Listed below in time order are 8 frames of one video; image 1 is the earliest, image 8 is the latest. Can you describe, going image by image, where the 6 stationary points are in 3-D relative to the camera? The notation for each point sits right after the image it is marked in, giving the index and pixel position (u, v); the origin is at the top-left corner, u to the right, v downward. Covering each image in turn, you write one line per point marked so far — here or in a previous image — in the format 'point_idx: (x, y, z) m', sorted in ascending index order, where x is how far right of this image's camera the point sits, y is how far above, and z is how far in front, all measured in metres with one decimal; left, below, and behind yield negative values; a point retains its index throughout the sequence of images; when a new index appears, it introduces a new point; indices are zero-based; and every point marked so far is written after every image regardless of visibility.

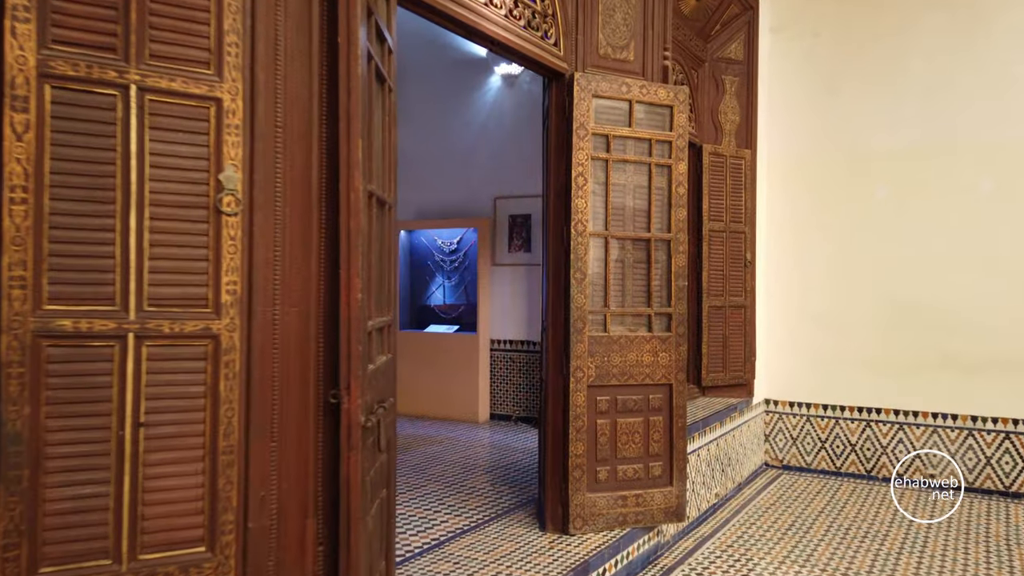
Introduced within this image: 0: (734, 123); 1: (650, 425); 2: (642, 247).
0: (+1.4, +1.0, +4.8) m
1: (+0.6, -0.6, +3.5) m
2: (+0.6, +0.2, +3.5) m
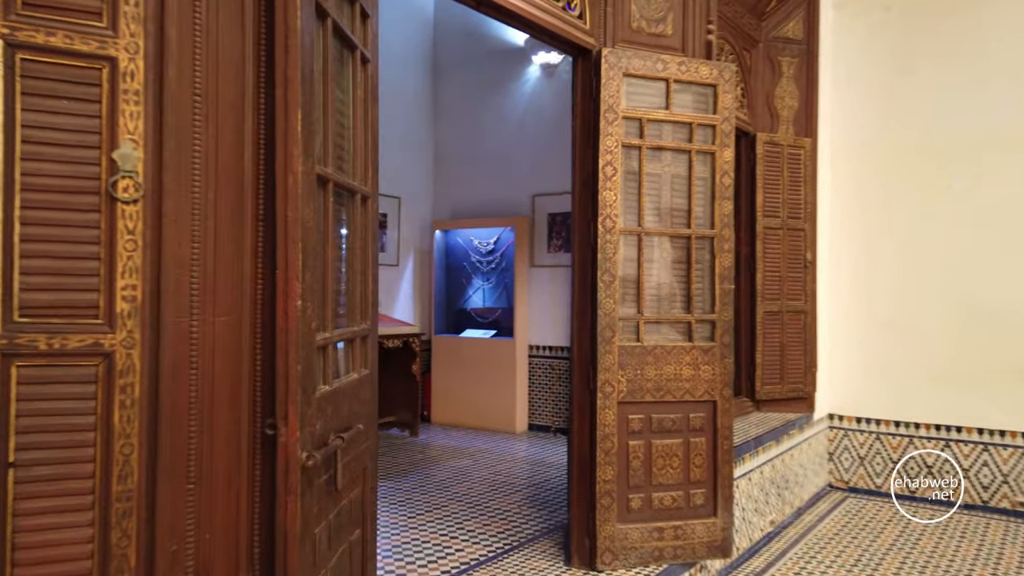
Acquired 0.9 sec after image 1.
0: (+1.6, +1.0, +4.4) m
1: (+0.7, -0.6, +3.1) m
2: (+0.7, +0.2, +3.1) m
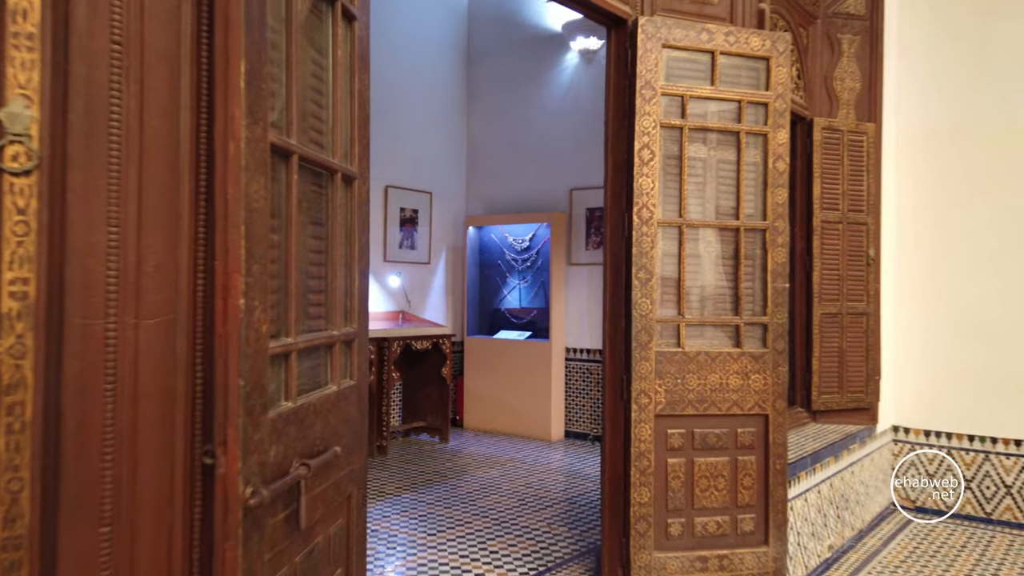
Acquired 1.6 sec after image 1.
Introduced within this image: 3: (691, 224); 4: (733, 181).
0: (+1.8, +1.0, +4.0) m
1: (+0.8, -0.6, +2.7) m
2: (+0.8, +0.2, +2.7) m
3: (+0.6, +0.2, +2.7) m
4: (+0.8, +0.4, +2.8) m
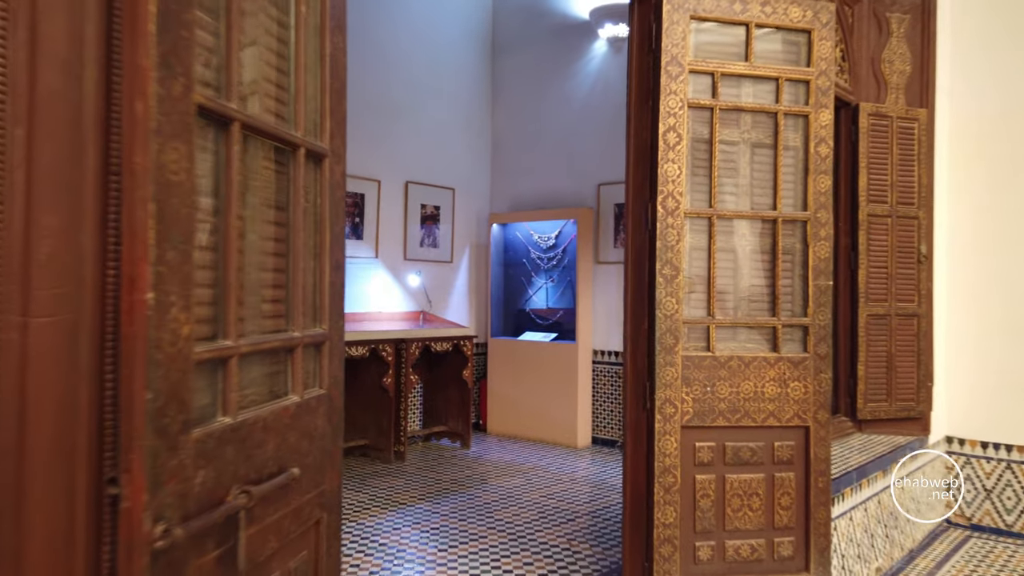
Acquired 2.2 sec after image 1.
0: (+1.9, +1.0, +3.6) m
1: (+0.8, -0.6, +2.4) m
2: (+0.8, +0.2, +2.5) m
3: (+0.7, +0.2, +2.4) m
4: (+0.8, +0.4, +2.5) m
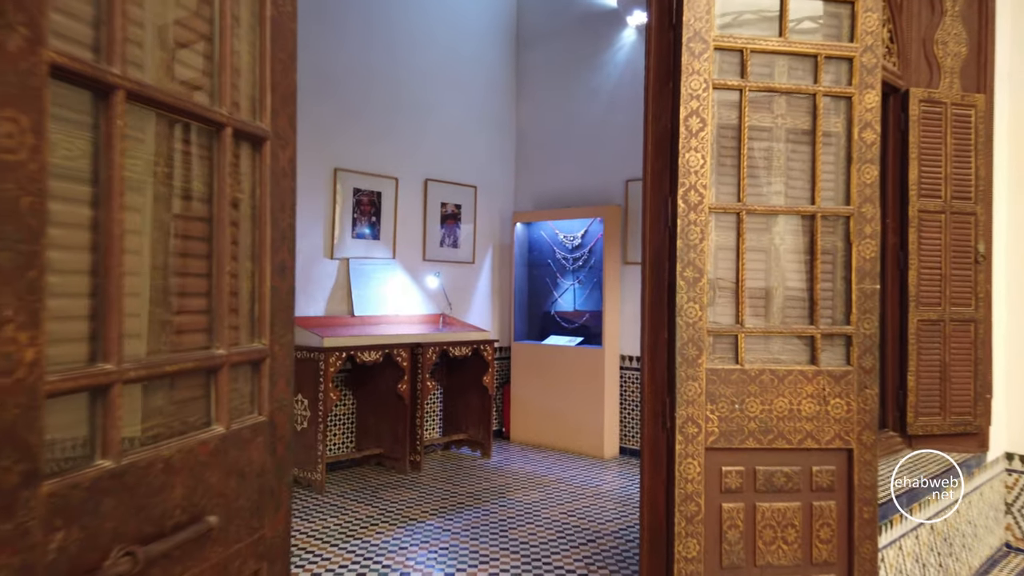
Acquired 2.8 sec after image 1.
0: (+1.9, +1.0, +3.3) m
1: (+0.9, -0.6, +2.2) m
2: (+0.8, +0.2, +2.2) m
3: (+0.7, +0.2, +2.1) m
4: (+0.8, +0.4, +2.2) m
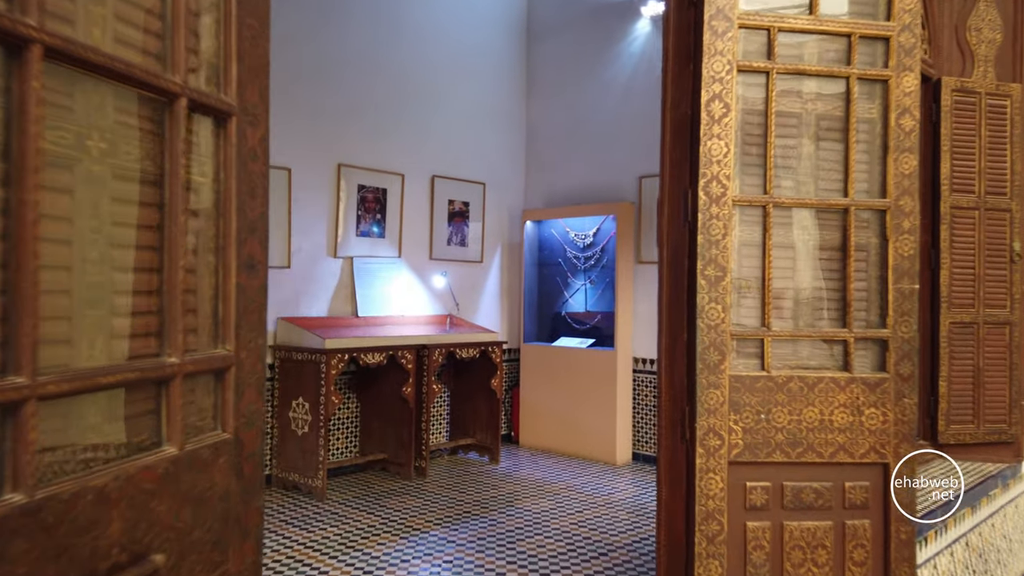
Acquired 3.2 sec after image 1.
0: (+2.0, +1.0, +3.1) m
1: (+0.9, -0.6, +2.0) m
2: (+0.8, +0.2, +2.0) m
3: (+0.7, +0.2, +2.0) m
4: (+0.9, +0.4, +2.0) m
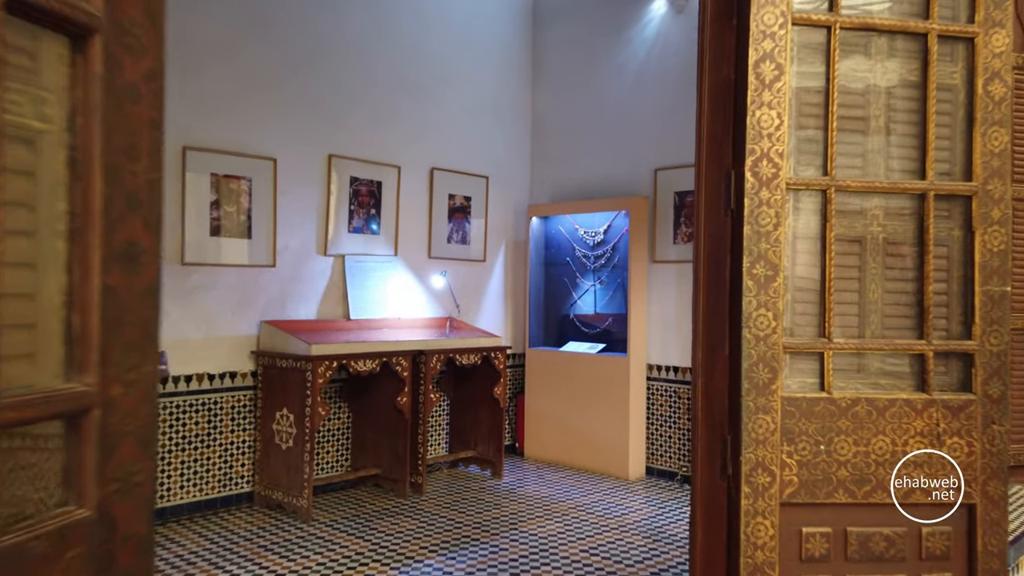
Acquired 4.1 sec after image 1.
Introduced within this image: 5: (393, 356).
0: (+2.0, +1.0, +2.8) m
1: (+0.9, -0.6, +1.6) m
2: (+0.9, +0.2, +1.7) m
3: (+0.7, +0.2, +1.6) m
4: (+0.9, +0.4, +1.7) m
5: (-0.6, -0.3, +3.9) m
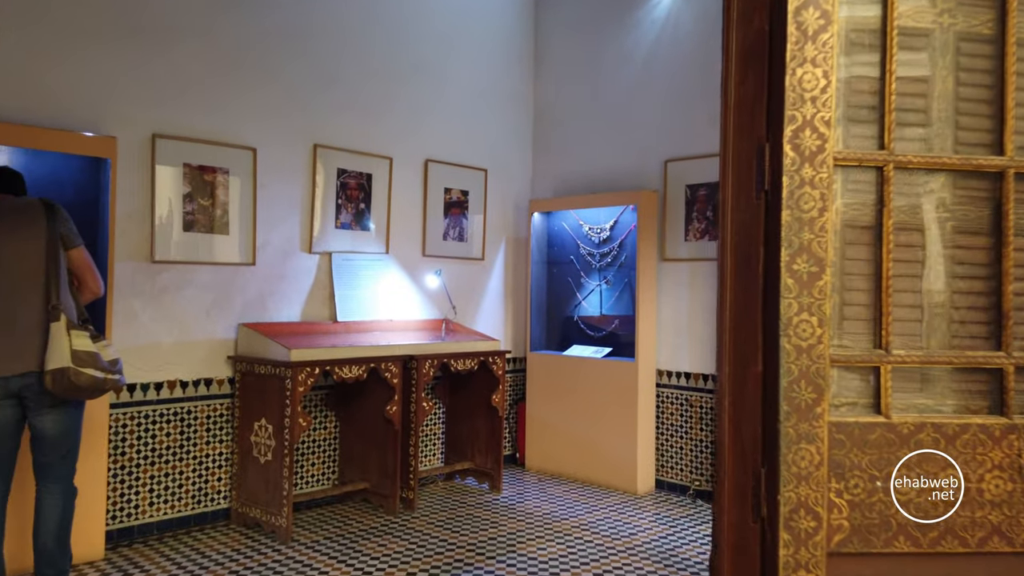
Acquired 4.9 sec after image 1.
0: (+2.0, +1.0, +2.4) m
1: (+0.8, -0.6, +1.3) m
2: (+0.8, +0.2, +1.4) m
3: (+0.7, +0.2, +1.3) m
4: (+0.9, +0.4, +1.4) m
5: (-0.6, -0.3, +3.7) m
